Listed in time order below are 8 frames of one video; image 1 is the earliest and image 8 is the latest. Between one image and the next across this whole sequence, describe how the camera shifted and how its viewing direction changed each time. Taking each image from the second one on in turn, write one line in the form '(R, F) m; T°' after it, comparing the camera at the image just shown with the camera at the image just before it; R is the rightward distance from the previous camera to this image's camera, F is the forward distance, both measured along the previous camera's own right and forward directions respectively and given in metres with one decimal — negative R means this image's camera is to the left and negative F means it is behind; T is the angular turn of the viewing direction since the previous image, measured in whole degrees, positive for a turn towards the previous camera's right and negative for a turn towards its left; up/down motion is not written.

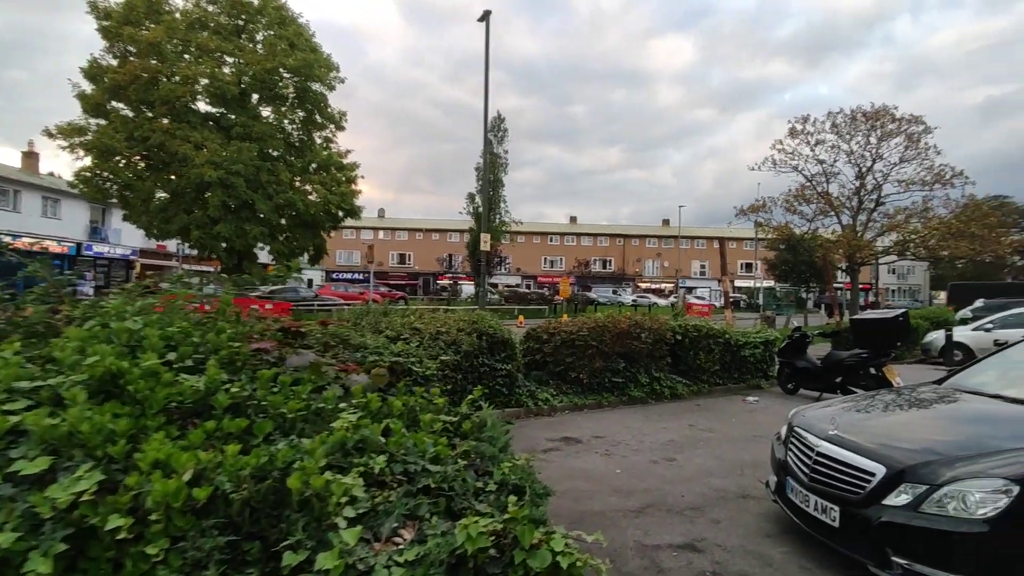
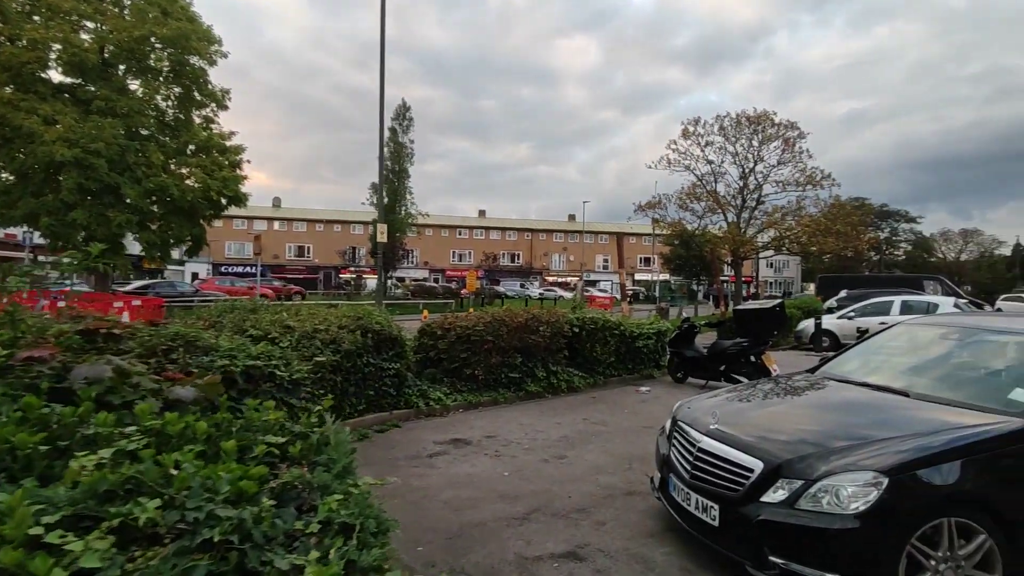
(+0.3, +0.4) m; +9°
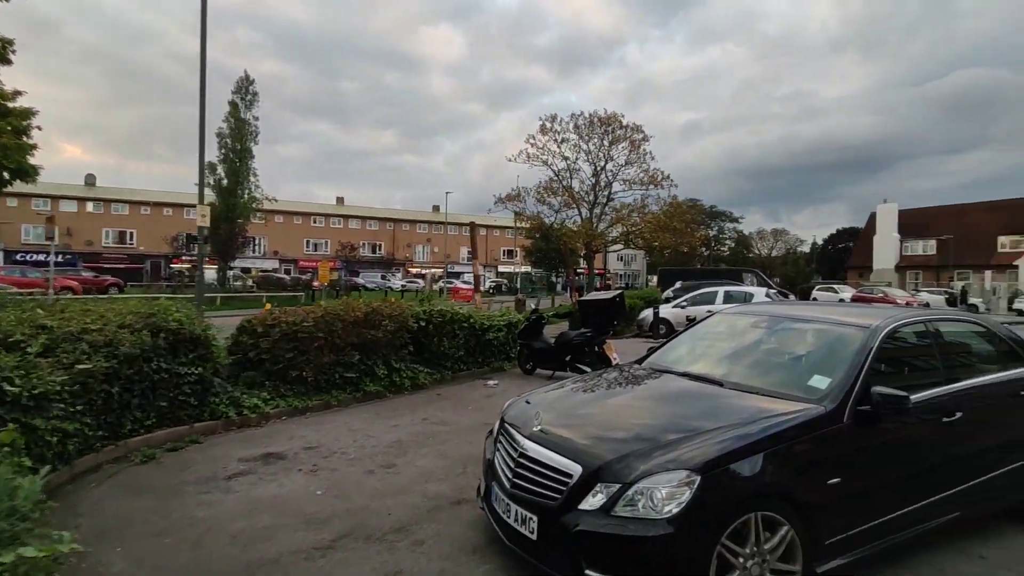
(+0.4, +0.5) m; +14°
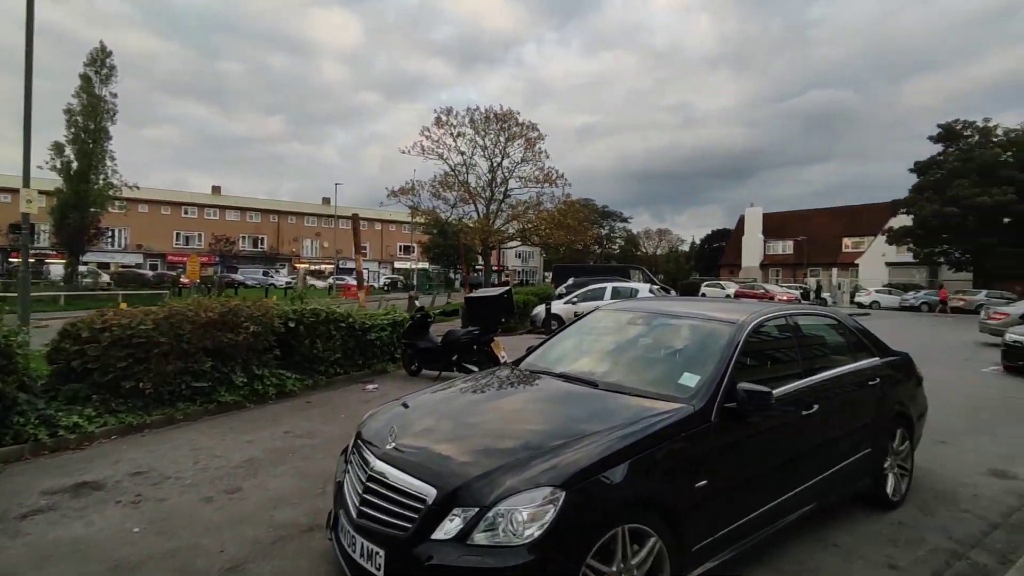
(+0.3, +0.4) m; +10°
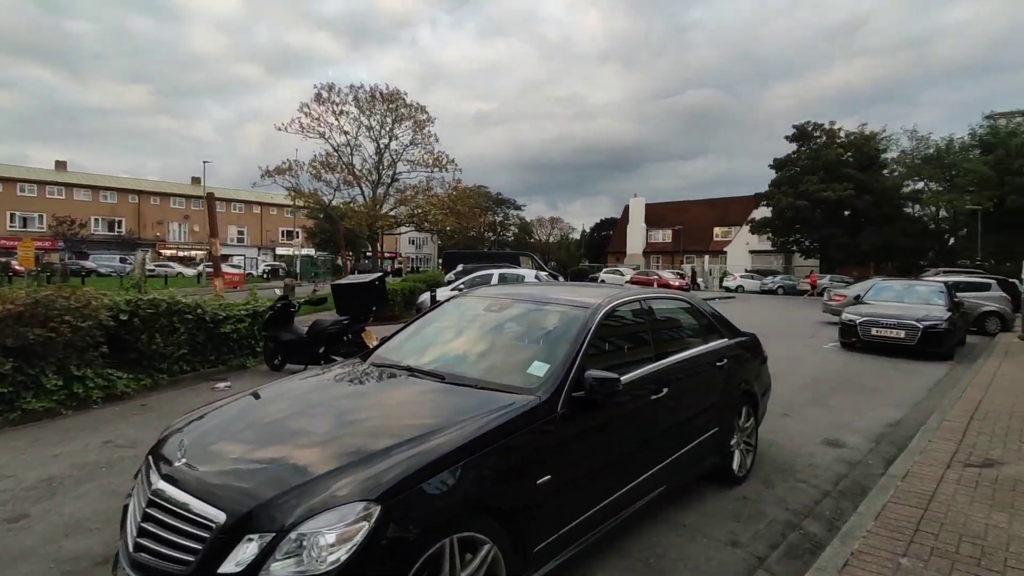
(+0.4, +0.3) m; +11°
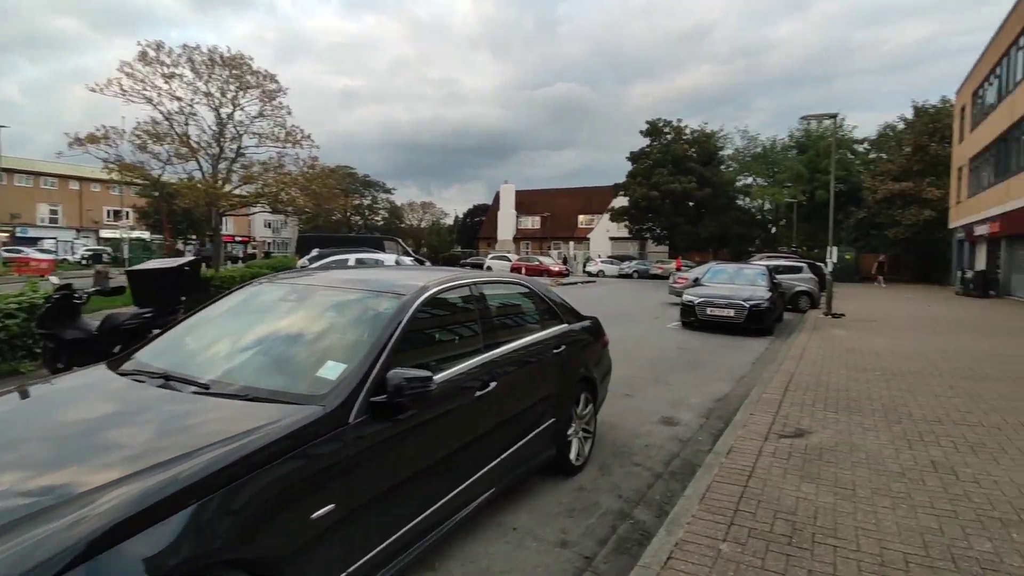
(+0.4, +0.5) m; +13°
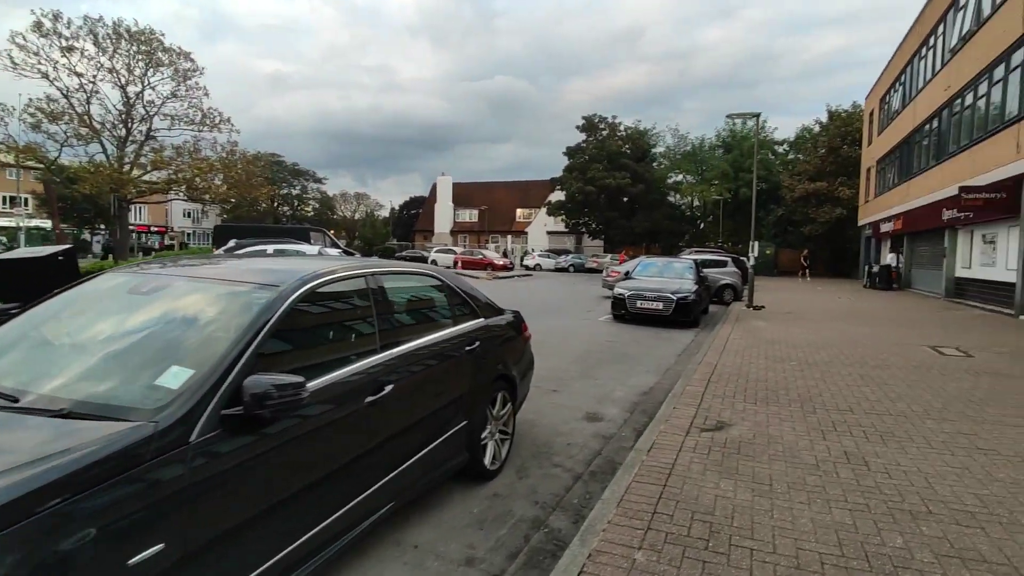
(+0.2, +0.3) m; +6°
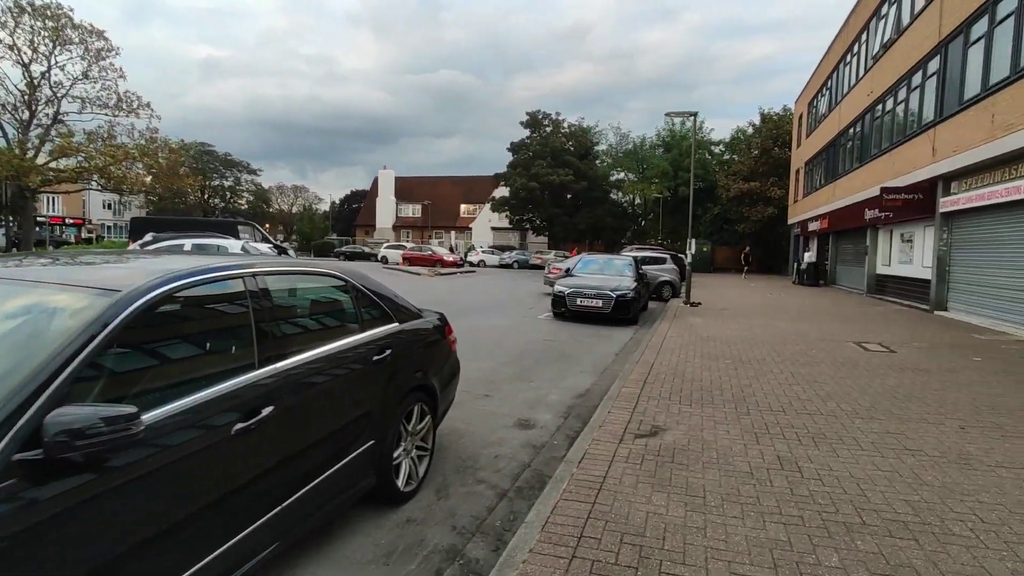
(+0.2, +0.4) m; +6°
